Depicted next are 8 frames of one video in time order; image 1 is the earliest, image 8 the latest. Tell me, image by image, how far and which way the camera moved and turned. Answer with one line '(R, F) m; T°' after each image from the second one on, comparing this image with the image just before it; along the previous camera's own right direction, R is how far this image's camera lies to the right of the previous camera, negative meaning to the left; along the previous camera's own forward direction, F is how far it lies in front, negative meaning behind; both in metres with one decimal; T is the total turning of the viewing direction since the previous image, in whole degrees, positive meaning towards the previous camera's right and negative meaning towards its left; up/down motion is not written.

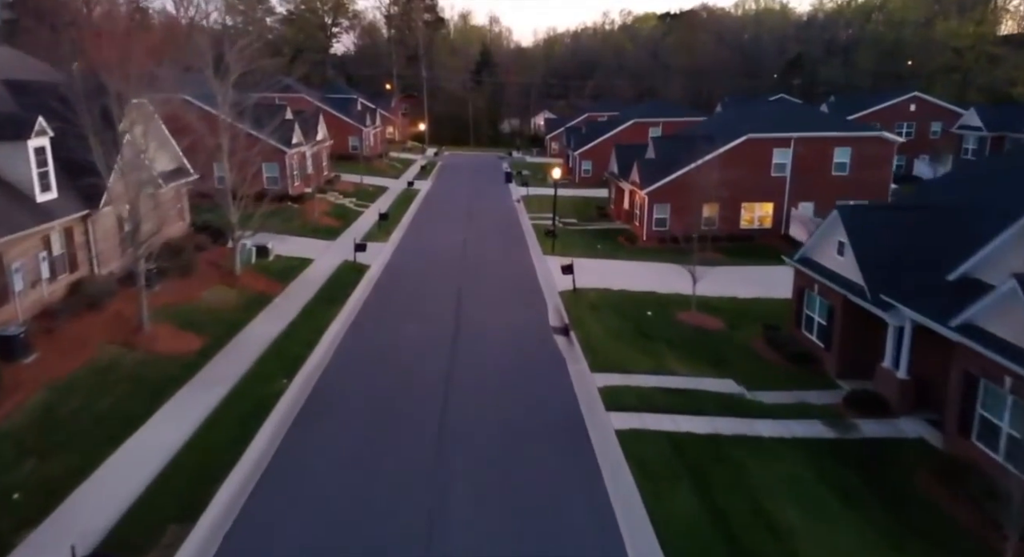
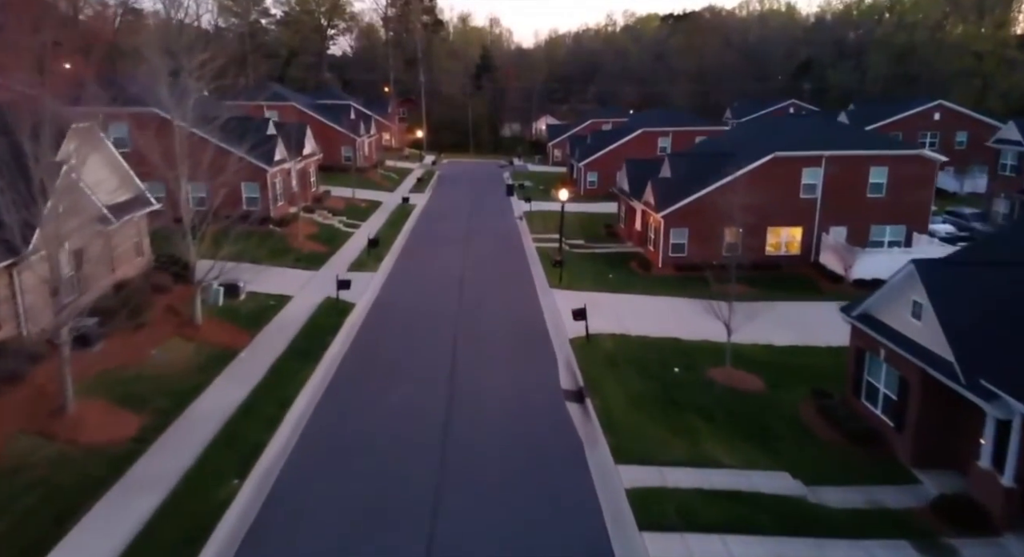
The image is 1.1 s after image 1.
(-0.1, +2.8) m; 0°
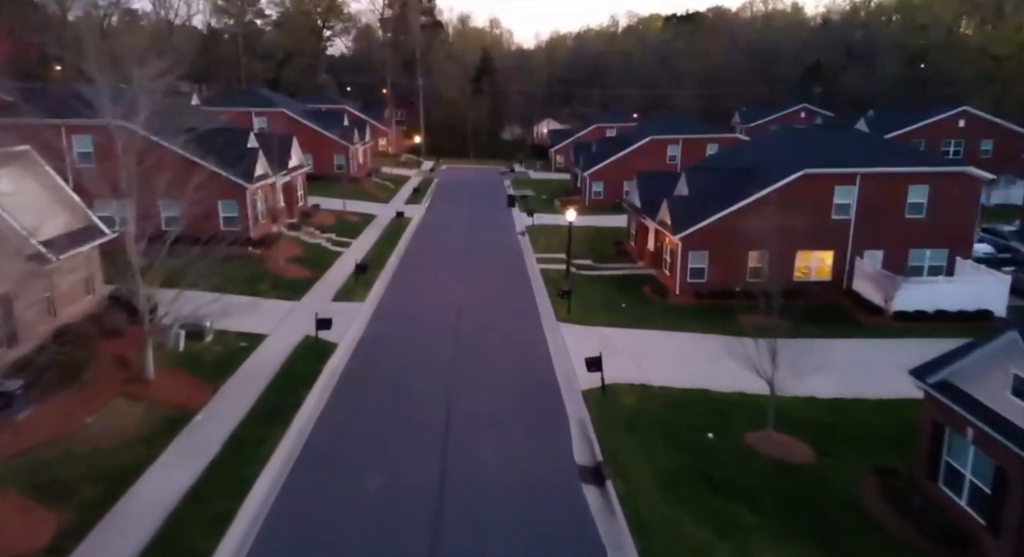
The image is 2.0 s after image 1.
(-0.1, +2.6) m; 0°
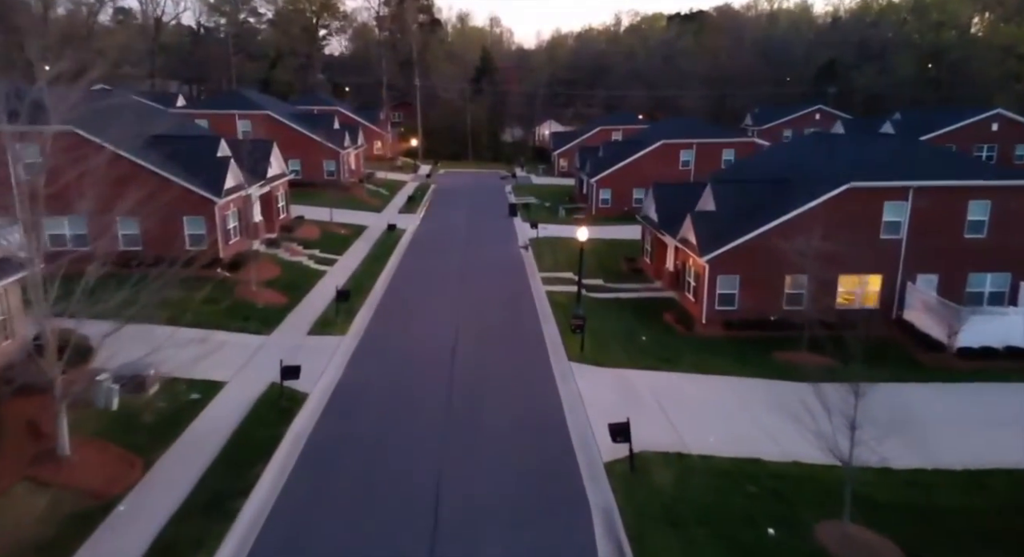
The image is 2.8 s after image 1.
(-0.1, +3.2) m; 0°
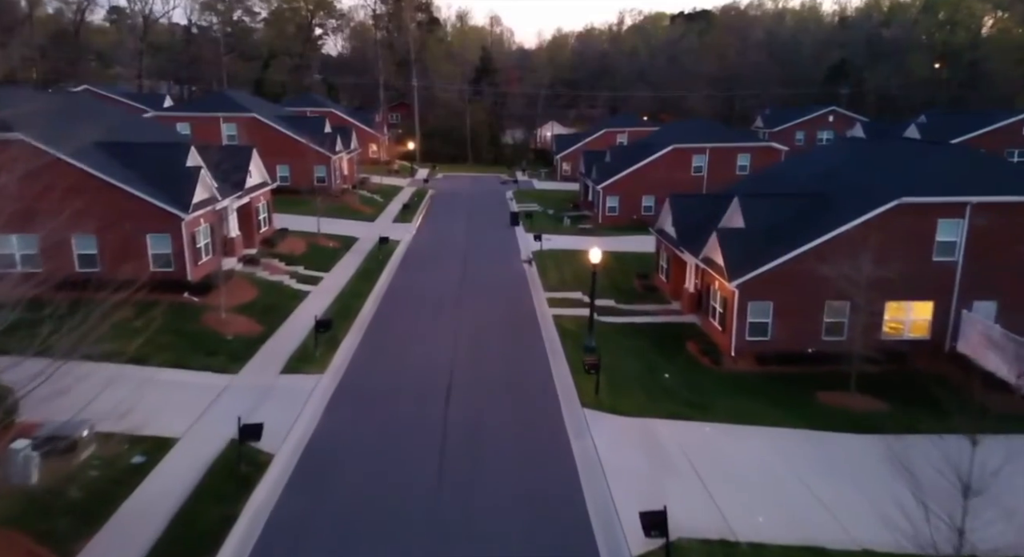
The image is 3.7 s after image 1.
(-0.1, +2.7) m; 0°
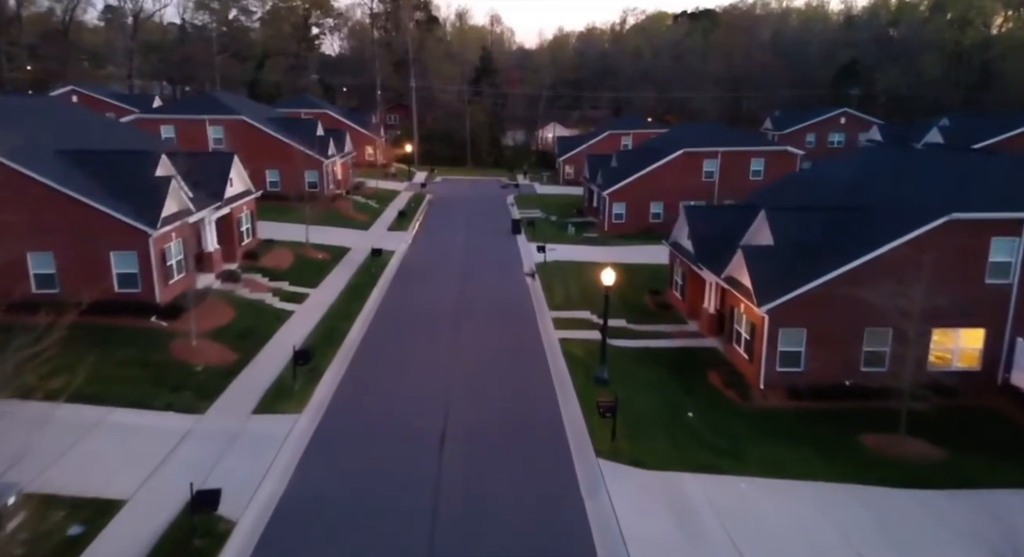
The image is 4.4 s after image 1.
(-0.1, +2.1) m; 0°
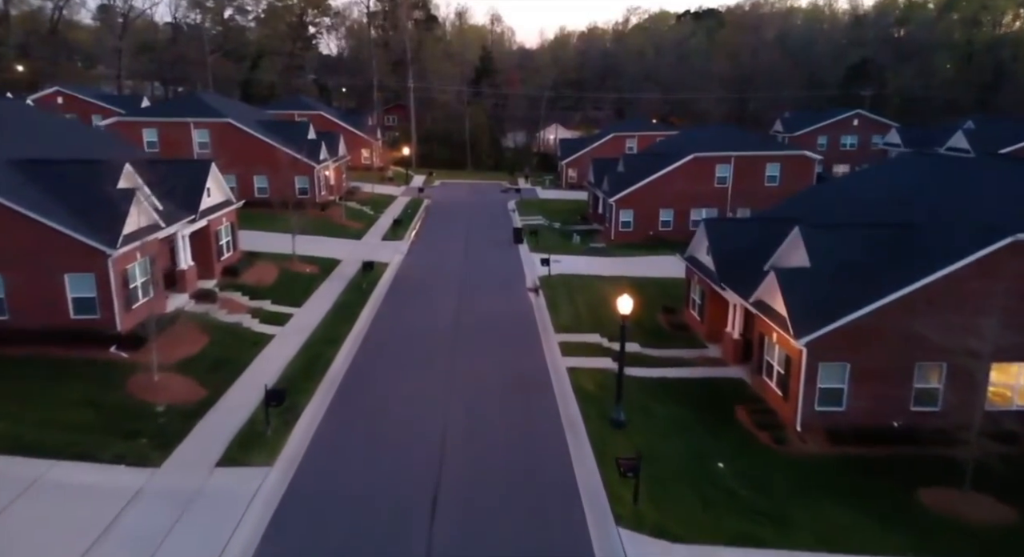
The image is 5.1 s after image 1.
(-0.1, +2.1) m; 0°
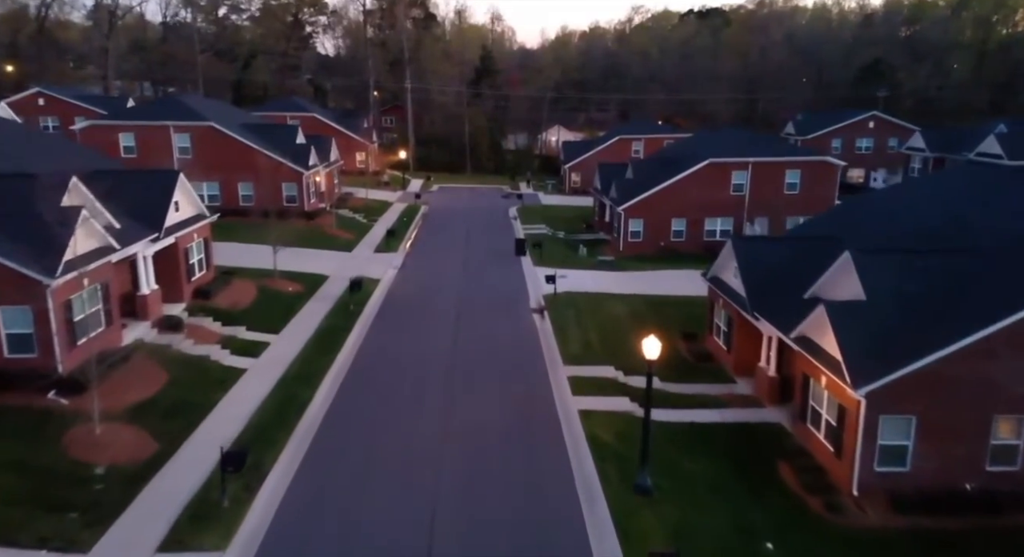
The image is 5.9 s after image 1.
(-0.1, +2.5) m; 0°
